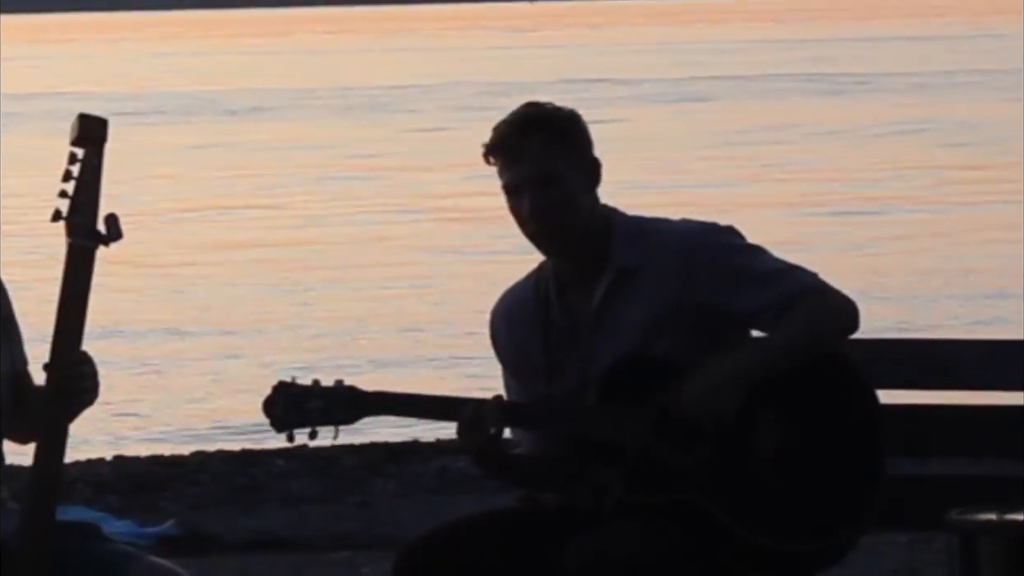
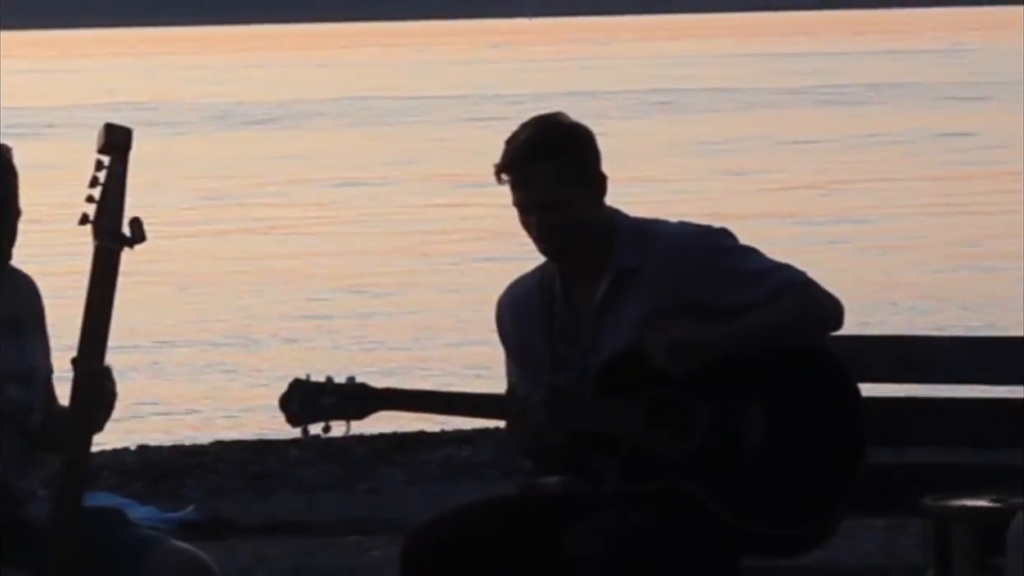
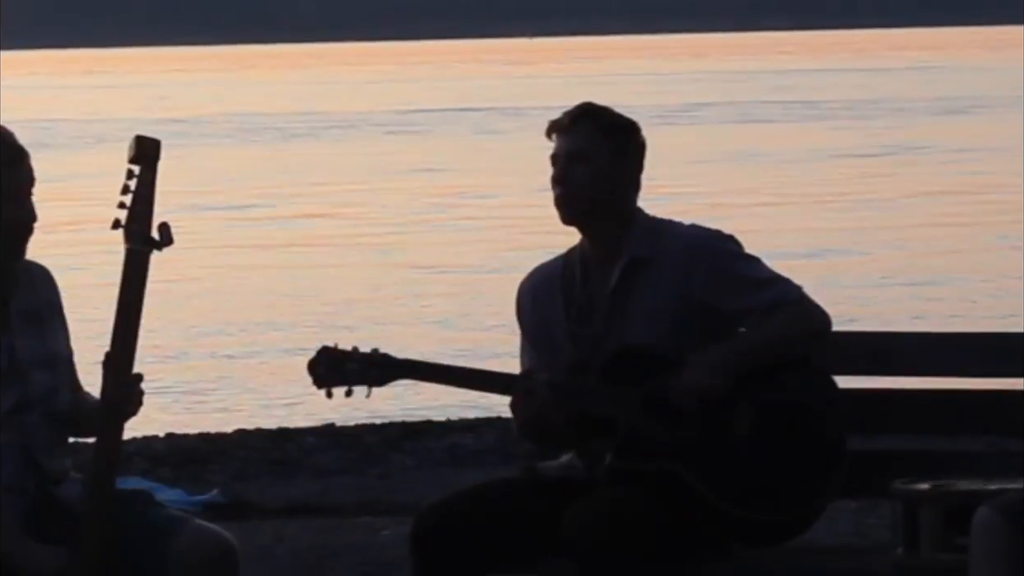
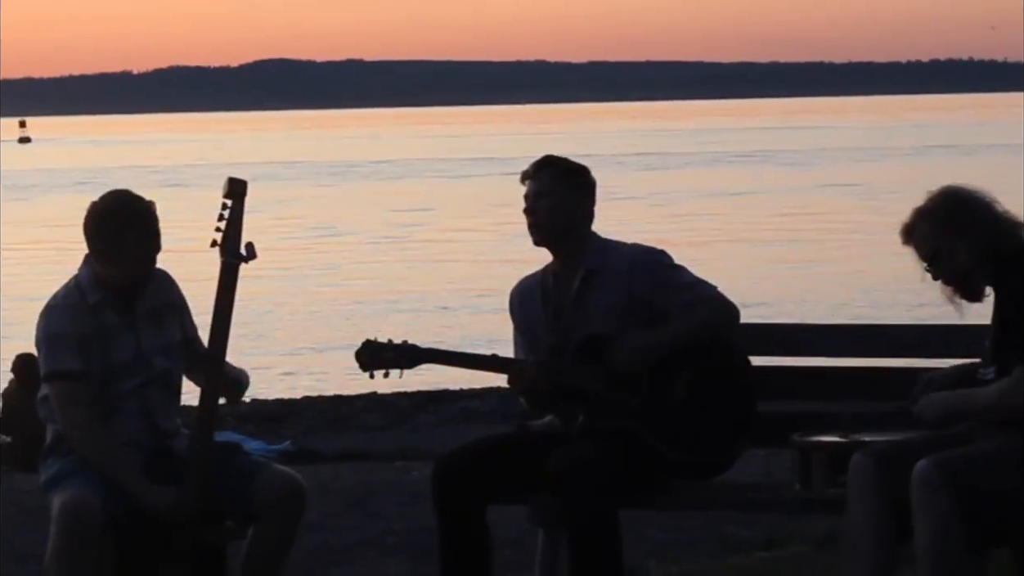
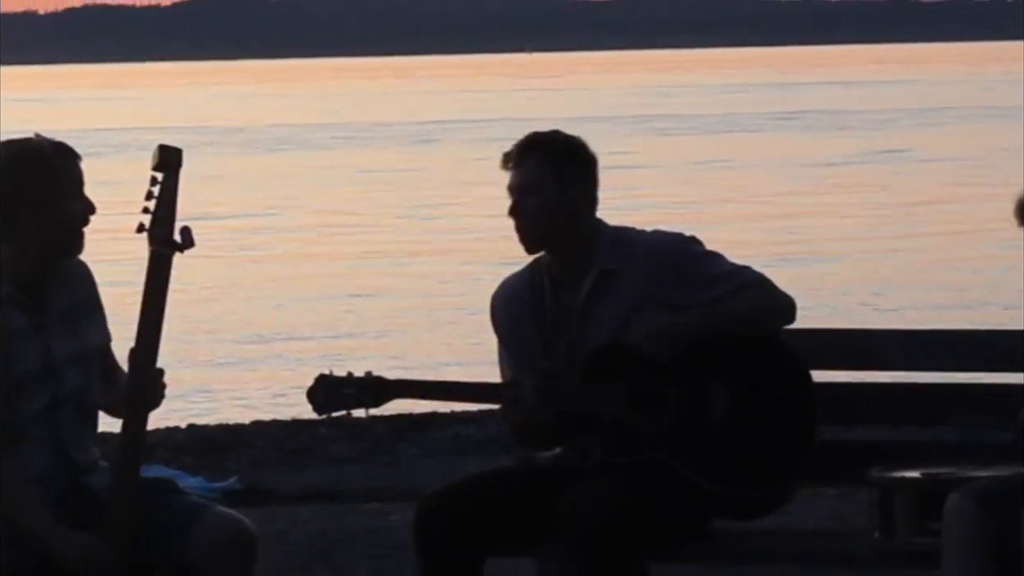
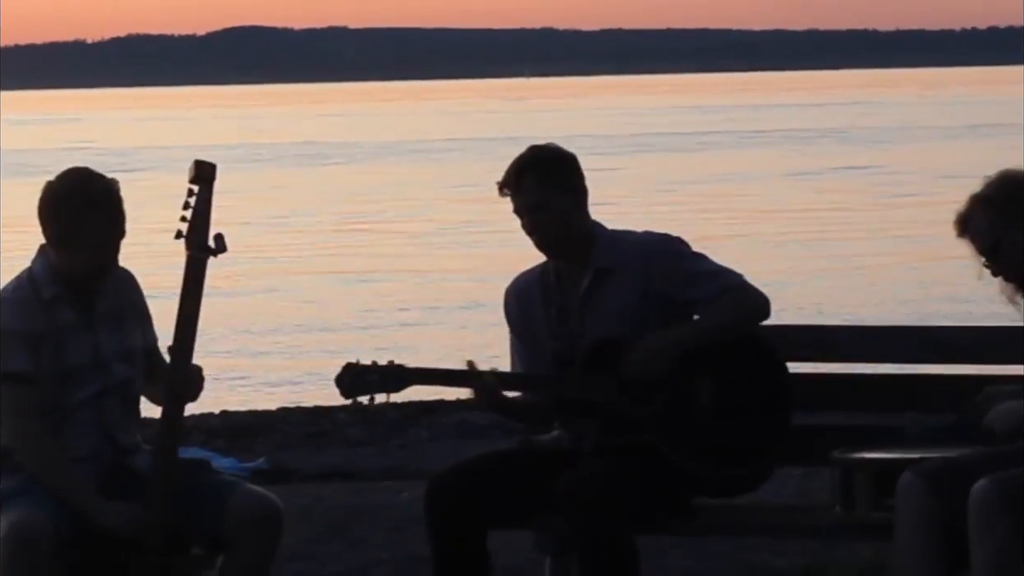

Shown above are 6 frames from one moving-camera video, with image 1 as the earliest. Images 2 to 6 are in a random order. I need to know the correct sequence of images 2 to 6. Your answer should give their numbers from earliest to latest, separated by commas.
2, 3, 5, 6, 4
